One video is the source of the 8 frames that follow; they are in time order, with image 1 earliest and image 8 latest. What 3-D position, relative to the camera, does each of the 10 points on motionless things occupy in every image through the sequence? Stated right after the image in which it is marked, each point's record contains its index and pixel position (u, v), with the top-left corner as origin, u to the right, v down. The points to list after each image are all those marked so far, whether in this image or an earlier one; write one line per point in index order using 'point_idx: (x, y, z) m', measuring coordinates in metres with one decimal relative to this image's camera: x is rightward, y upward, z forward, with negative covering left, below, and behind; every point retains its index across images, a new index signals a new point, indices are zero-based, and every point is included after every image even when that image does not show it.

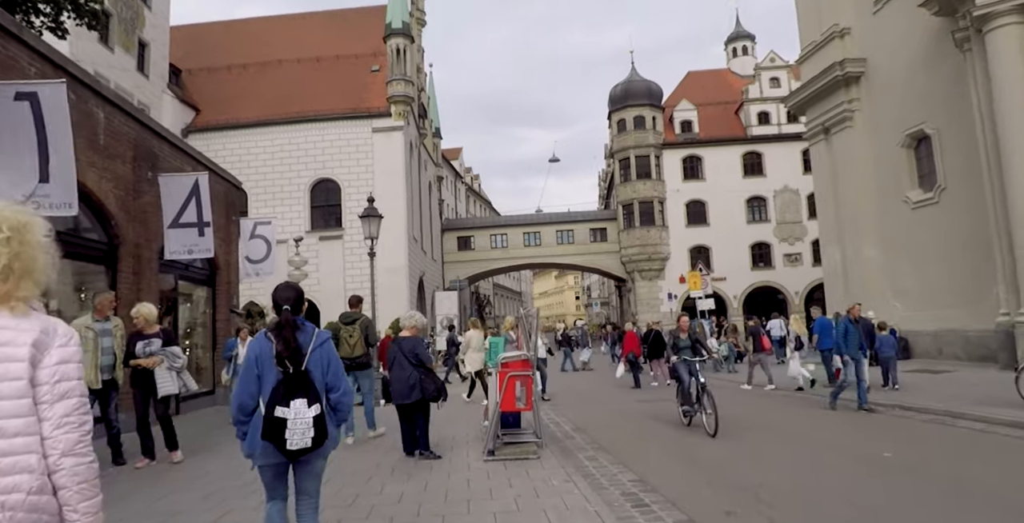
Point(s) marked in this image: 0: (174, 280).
0: (-6.1, -0.3, +11.3) m
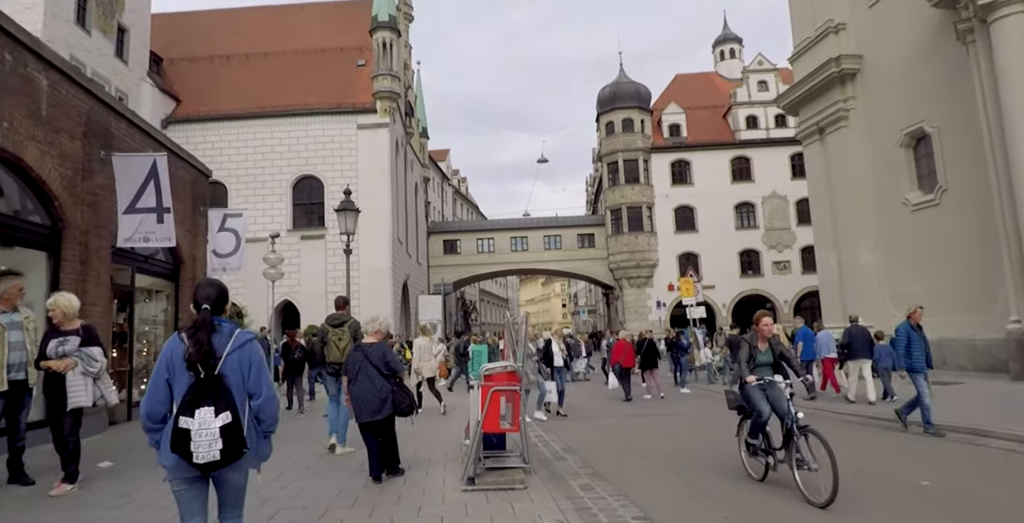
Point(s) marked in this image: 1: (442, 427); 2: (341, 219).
0: (-6.3, -0.2, +10.3) m
1: (-1.2, -2.8, +10.6) m
2: (-3.3, +0.8, +11.9) m
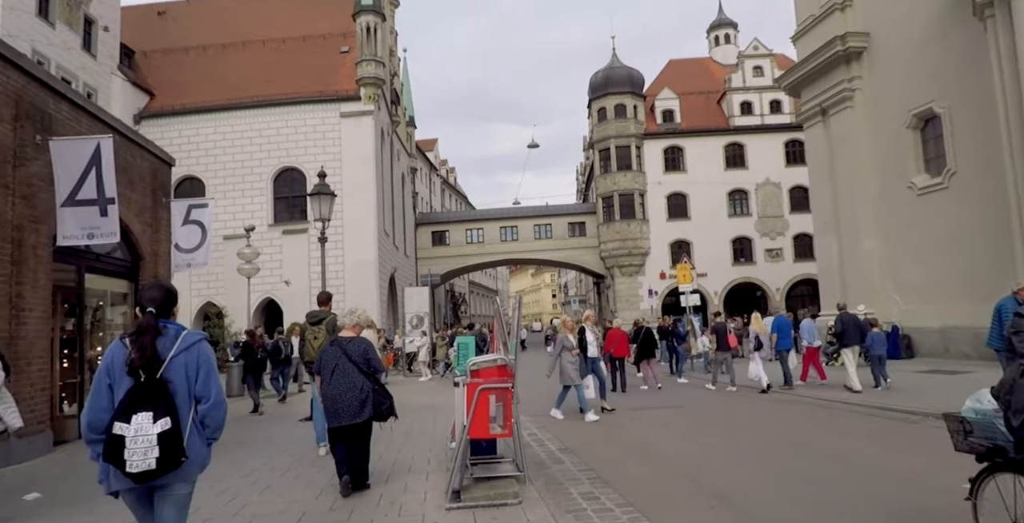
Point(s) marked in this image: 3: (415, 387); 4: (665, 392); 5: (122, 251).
0: (-6.5, -0.1, +9.4) m
1: (-1.4, -2.6, +9.9) m
2: (-3.5, +1.0, +11.1) m
3: (-2.7, -3.5, +17.7) m
4: (+3.5, -3.0, +14.7) m
5: (-6.6, +0.3, +10.6) m
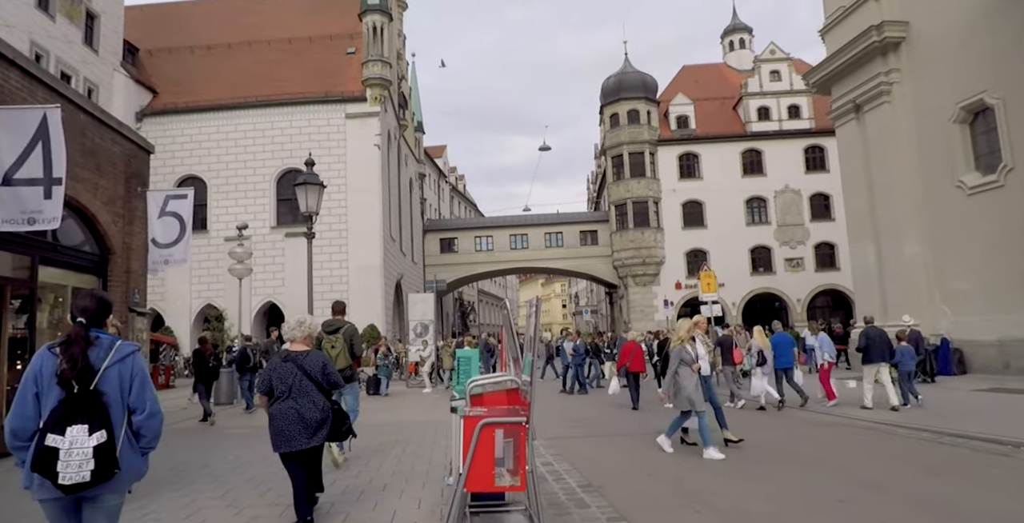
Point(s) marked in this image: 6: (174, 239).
0: (-6.3, 0.0, +8.2) m
1: (-1.2, -2.6, +8.6) m
2: (-3.3, +1.1, +9.9) m
3: (-2.5, -3.6, +16.4) m
4: (+3.7, -3.1, +13.3) m
5: (-6.4, +0.3, +9.5) m
6: (-5.8, +0.4, +10.8) m
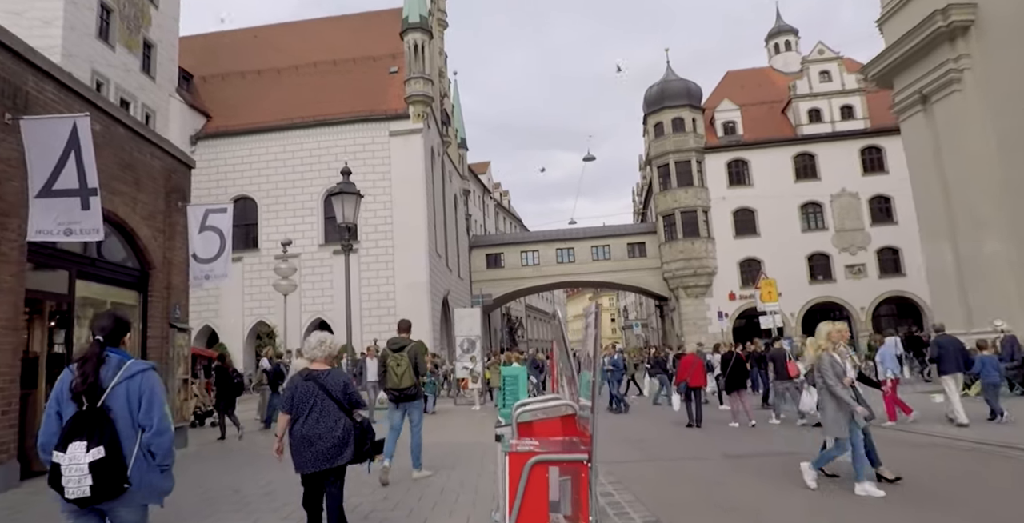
0: (-5.7, -0.3, +8.1) m
1: (-0.5, -2.7, +8.0) m
2: (-2.6, +0.8, +9.5) m
3: (-1.2, -4.0, +15.9) m
4: (+4.8, -3.3, +12.3) m
5: (-5.7, 0.0, +9.3) m
6: (-5.0, +0.1, +10.7) m
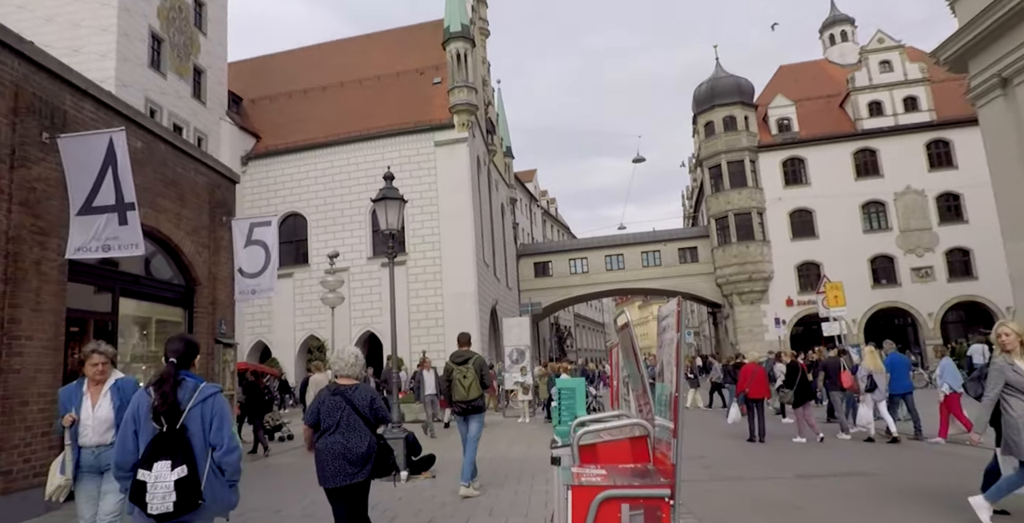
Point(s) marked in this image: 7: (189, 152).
0: (-5.1, -0.5, +8.0) m
1: (+0.1, -2.8, +7.5) m
2: (-1.9, +0.7, +9.3) m
3: (+0.1, -4.2, +15.4) m
4: (+5.7, -3.3, +11.4) m
5: (-5.0, -0.2, +9.3) m
6: (-4.2, -0.1, +10.6) m
7: (-4.8, +1.7, +9.5) m
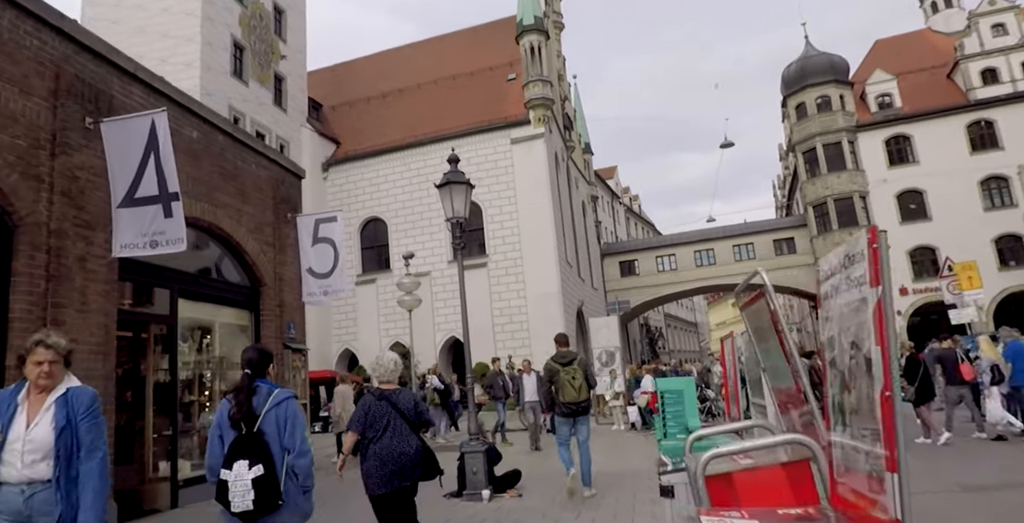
0: (-4.1, -0.5, +7.5) m
1: (+1.1, -2.6, +6.3) m
2: (-0.8, +0.8, +8.4) m
3: (+2.2, -4.0, +14.2) m
4: (+7.2, -2.8, +9.5) m
5: (-3.8, -0.2, +8.8) m
6: (-2.9, -0.1, +10.0) m
7: (-3.7, +1.7, +9.0) m
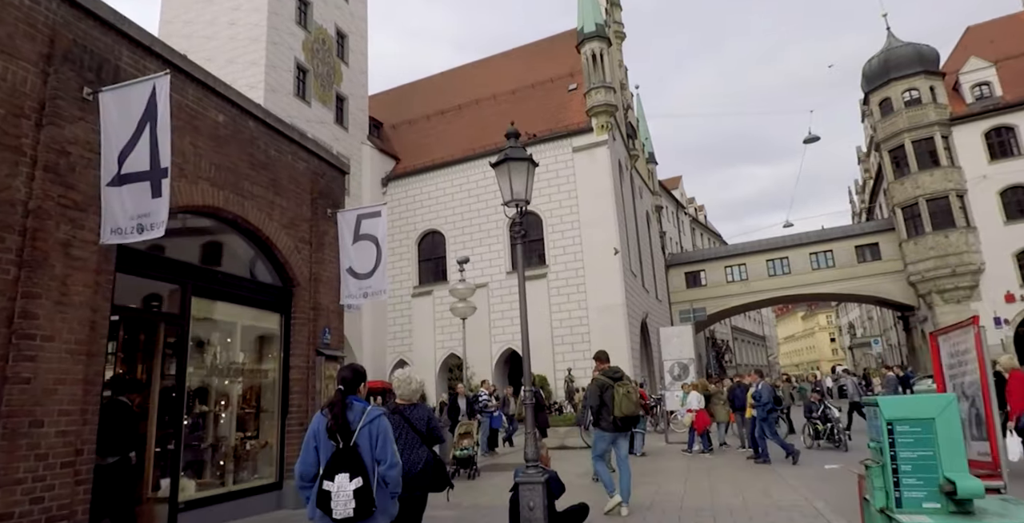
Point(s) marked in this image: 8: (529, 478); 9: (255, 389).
0: (-3.4, -0.4, +6.8) m
1: (+1.6, -2.4, +5.0) m
2: (-0.1, +0.9, +7.3) m
3: (+3.5, -4.0, +12.7) m
4: (+8.0, -2.6, +7.5) m
5: (-3.1, -0.1, +8.0) m
6: (-2.0, -0.1, +9.1) m
7: (-3.0, +1.7, +8.3) m
8: (+0.2, -2.2, +6.7) m
9: (-3.1, -1.6, +7.8) m
